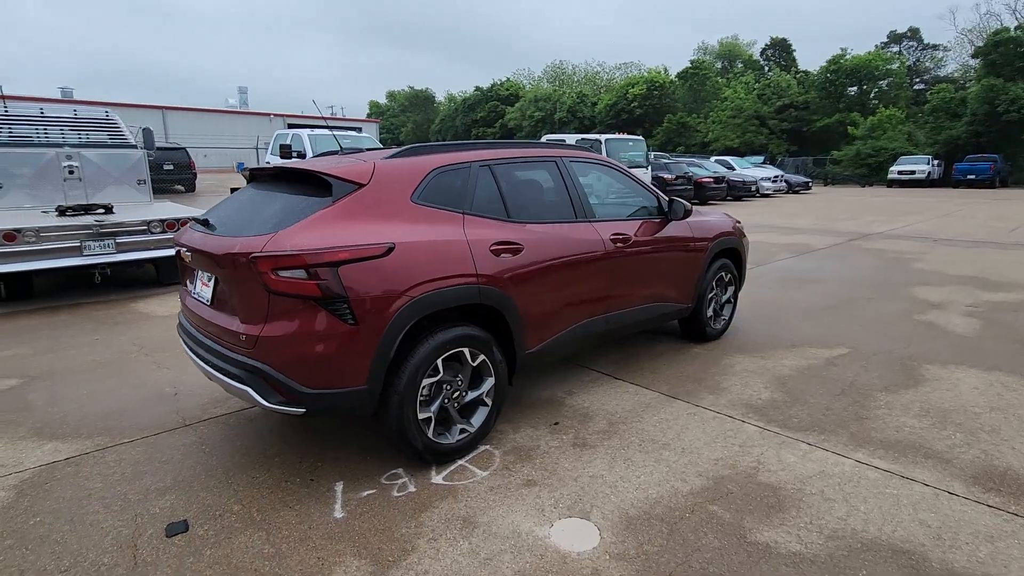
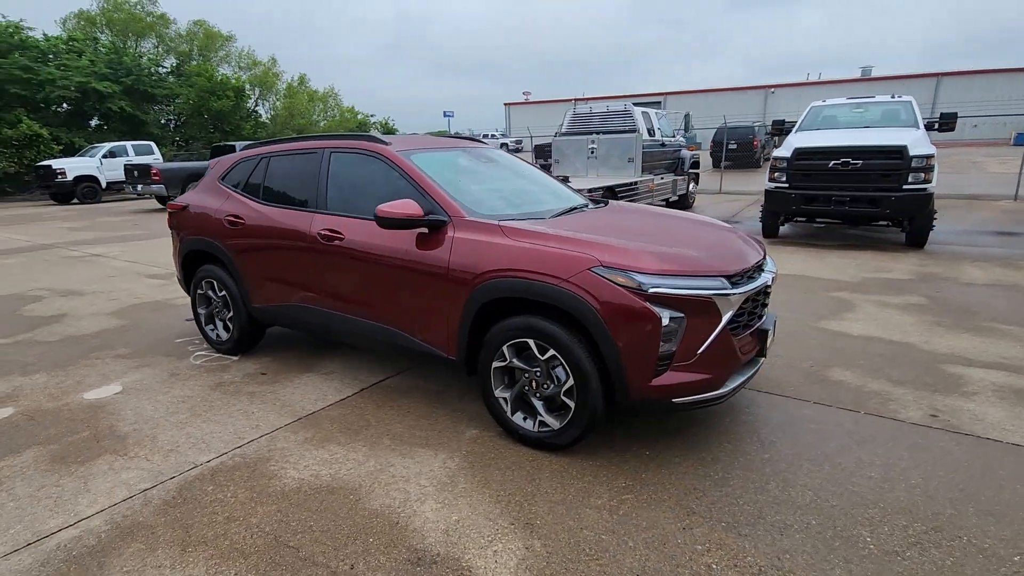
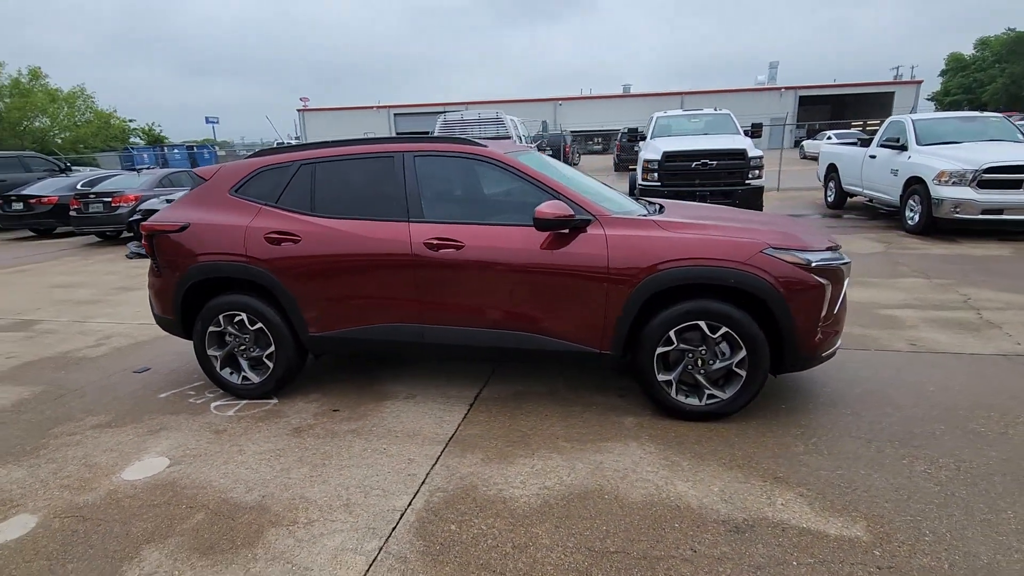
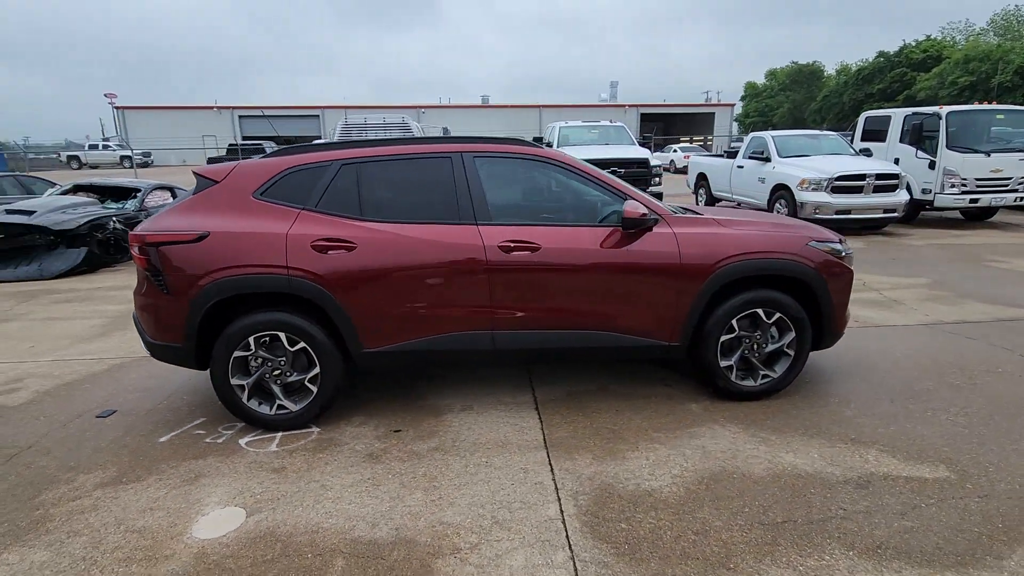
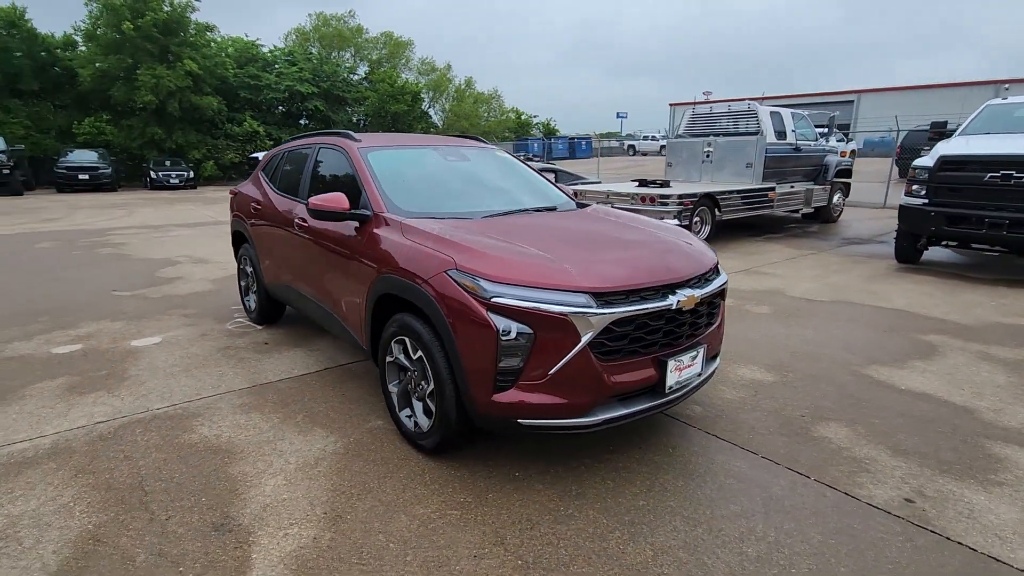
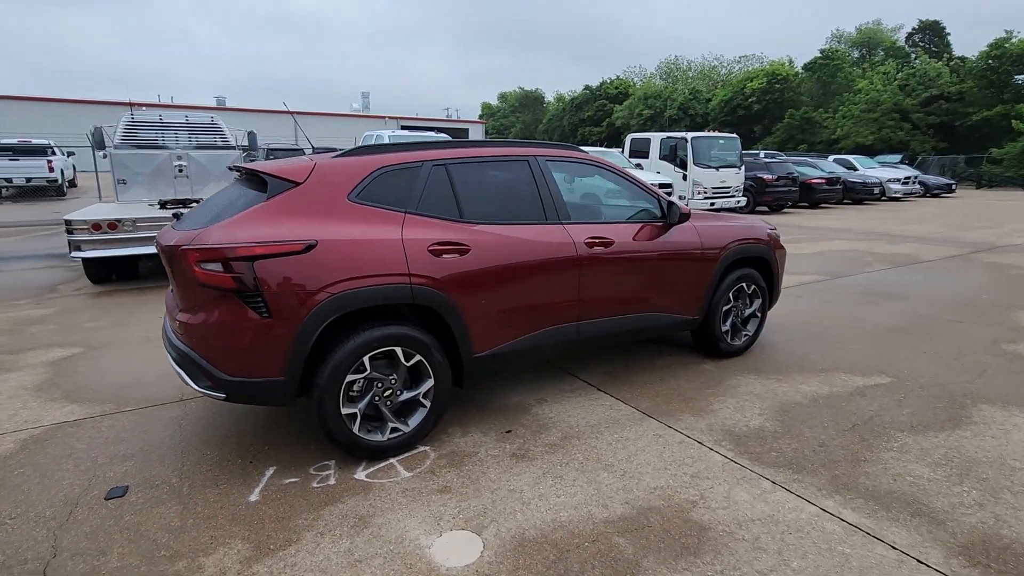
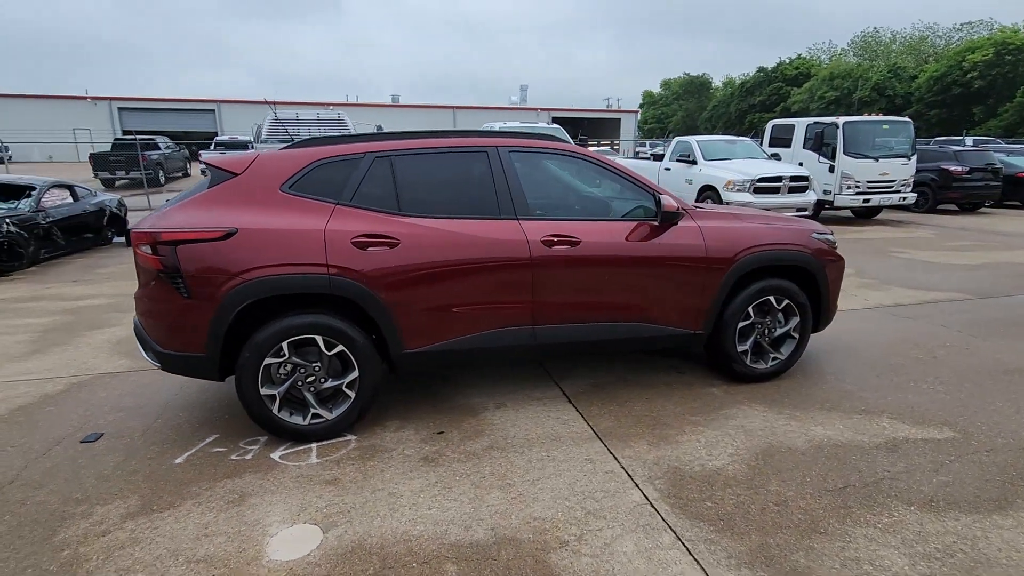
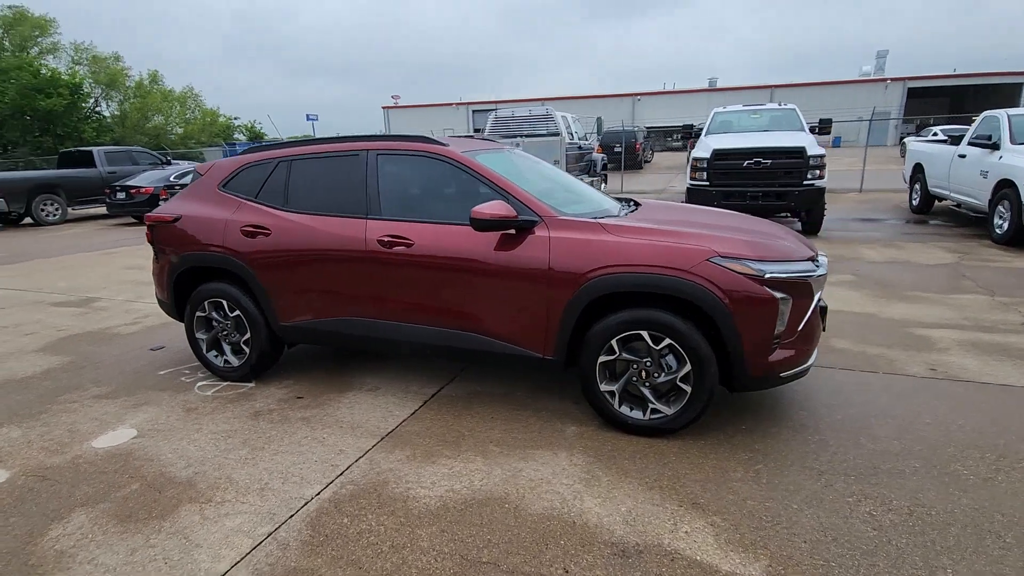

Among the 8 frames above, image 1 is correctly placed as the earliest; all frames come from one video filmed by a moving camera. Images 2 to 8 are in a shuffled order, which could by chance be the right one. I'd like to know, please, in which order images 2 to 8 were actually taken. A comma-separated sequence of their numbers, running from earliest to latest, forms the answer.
6, 7, 4, 3, 8, 2, 5
